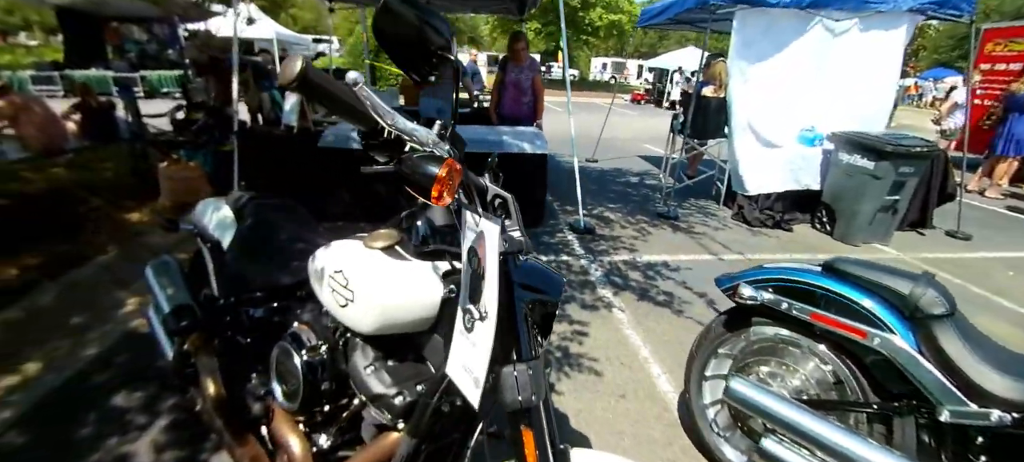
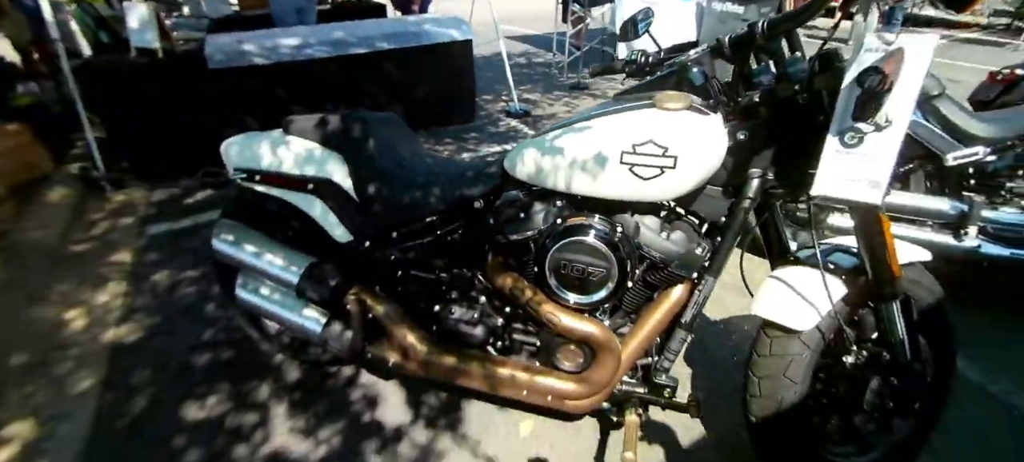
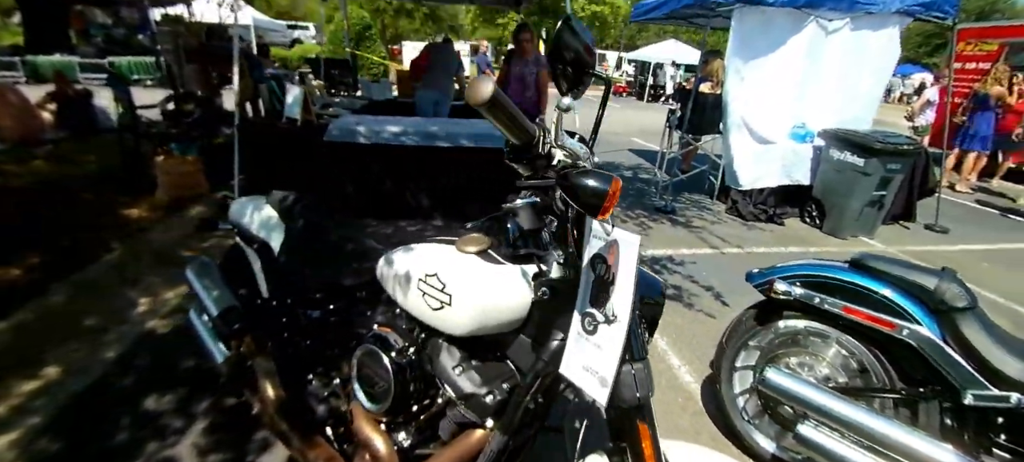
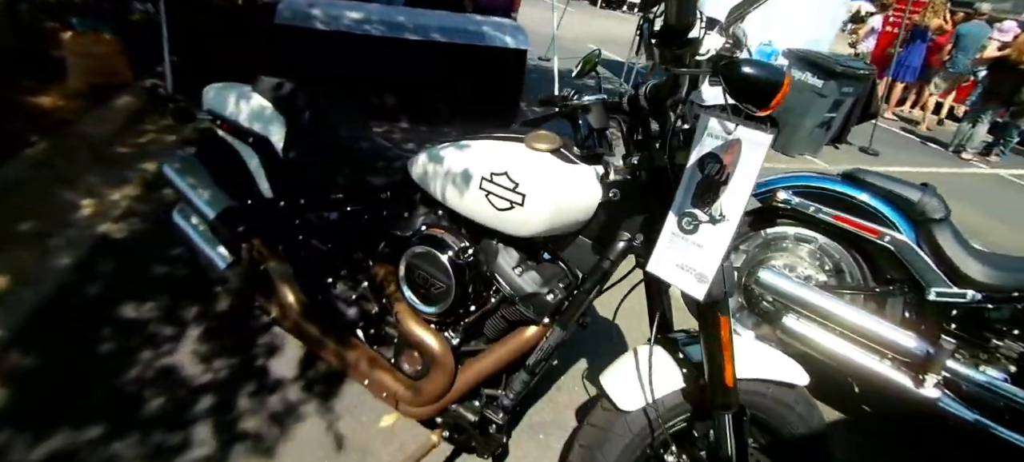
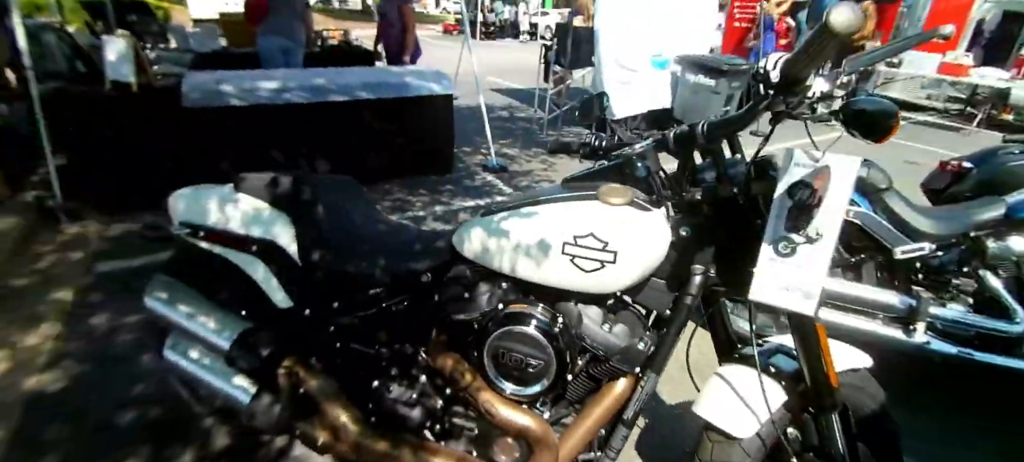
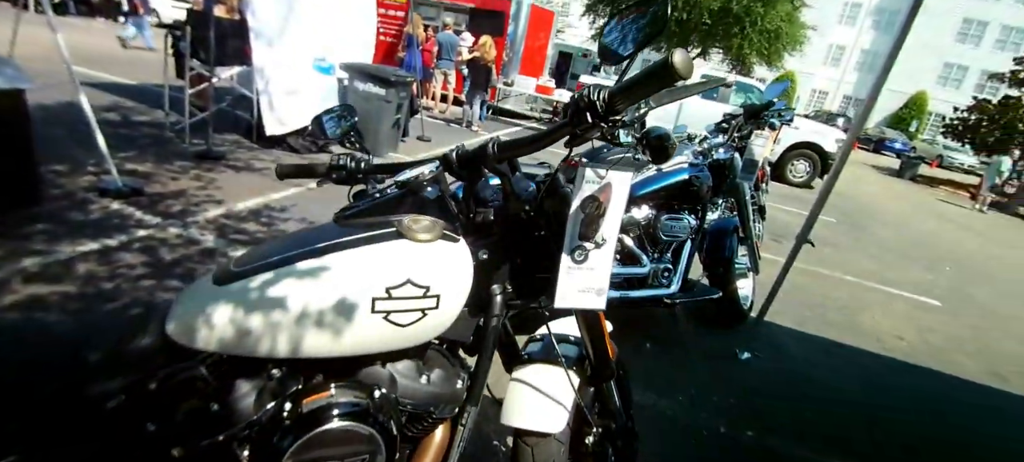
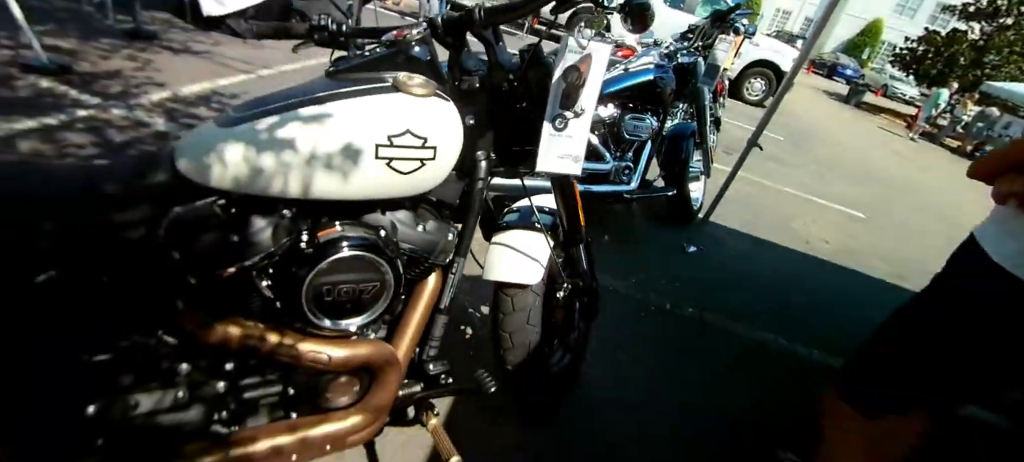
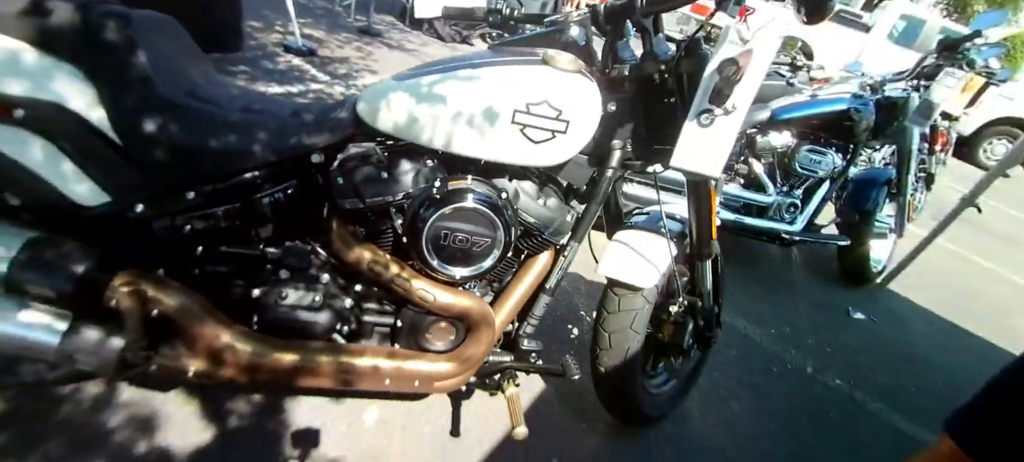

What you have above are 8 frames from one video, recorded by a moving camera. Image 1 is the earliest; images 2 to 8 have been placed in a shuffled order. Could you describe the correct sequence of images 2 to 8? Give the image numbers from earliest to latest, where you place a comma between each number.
3, 4, 5, 2, 8, 6, 7
